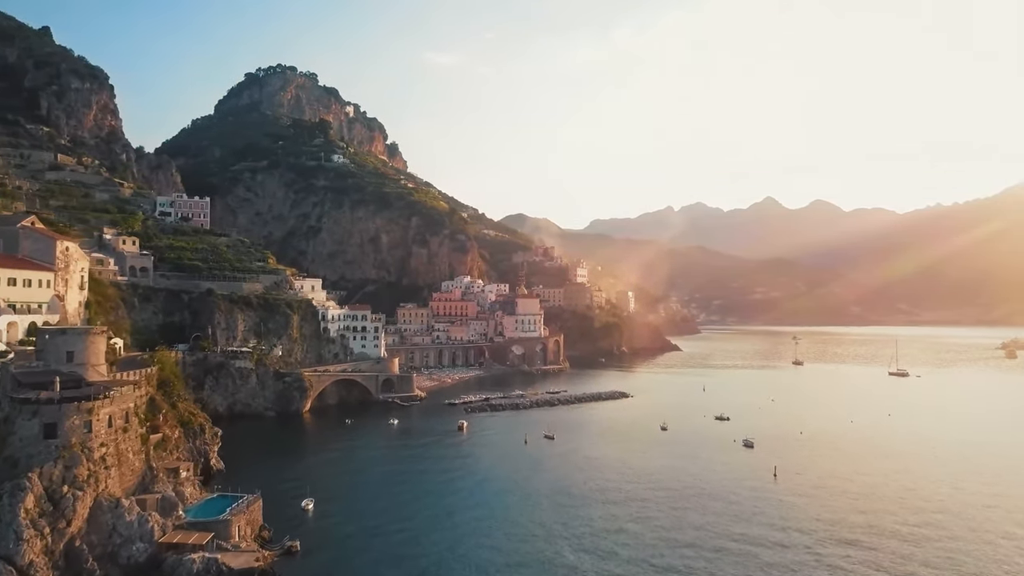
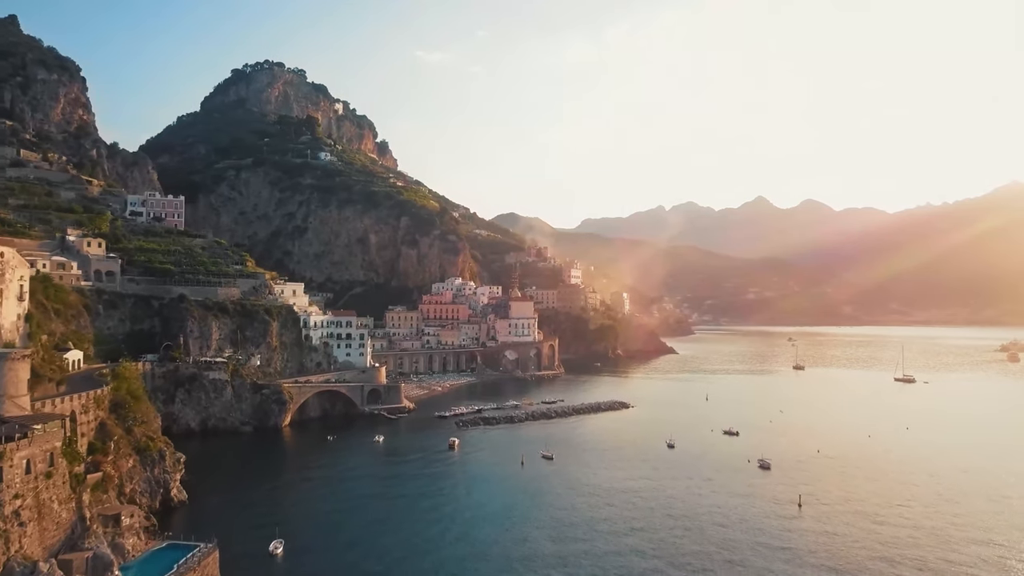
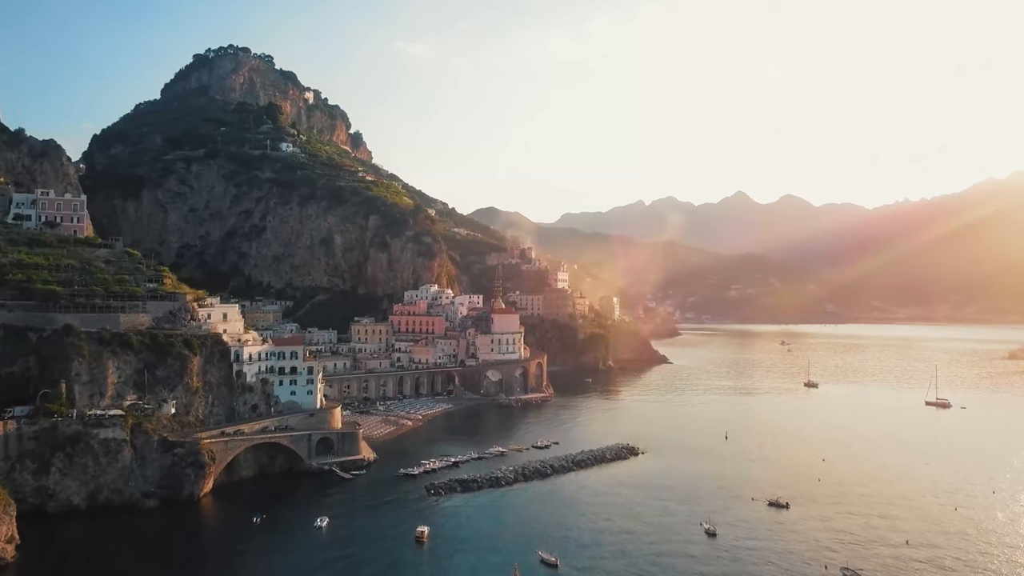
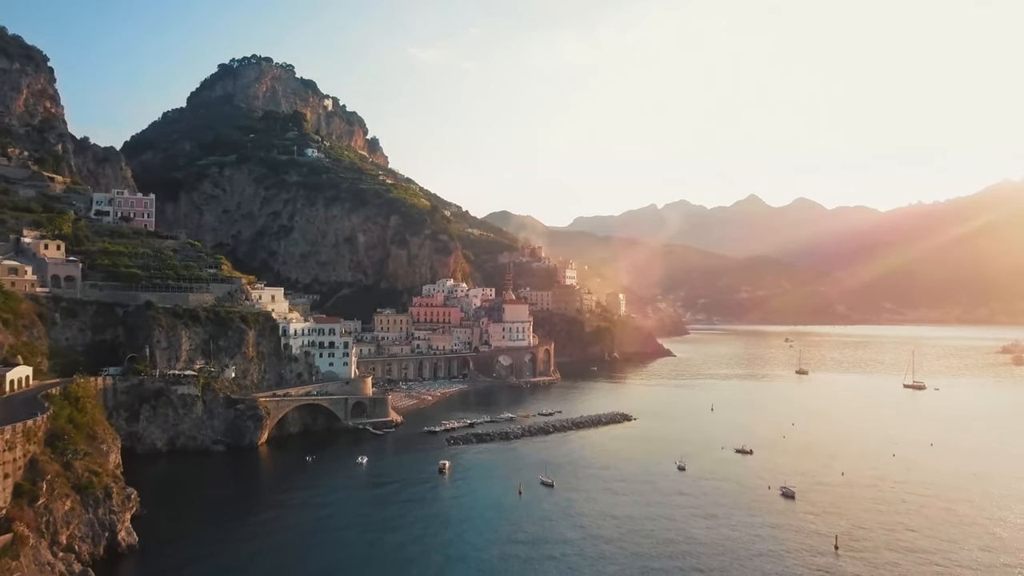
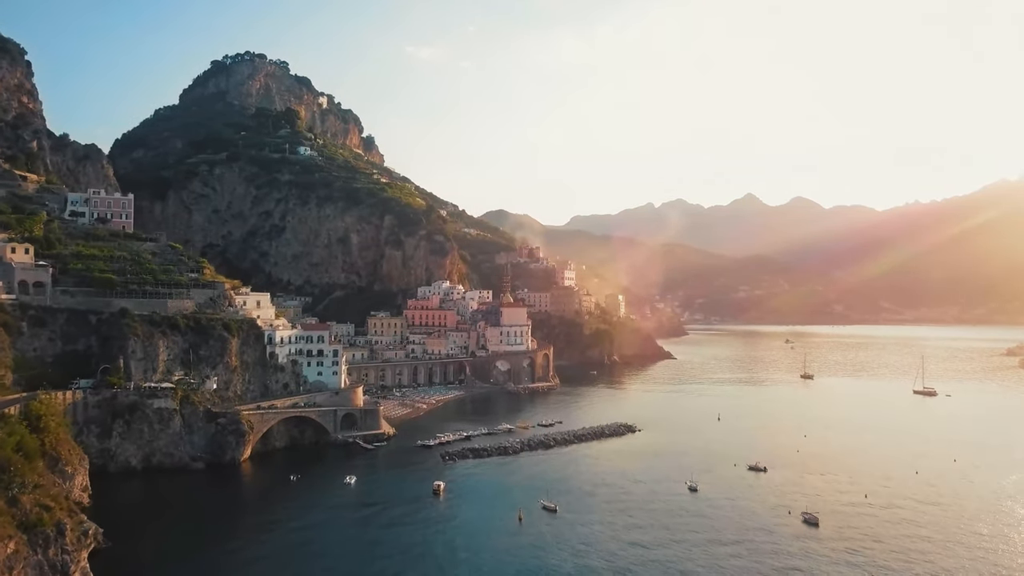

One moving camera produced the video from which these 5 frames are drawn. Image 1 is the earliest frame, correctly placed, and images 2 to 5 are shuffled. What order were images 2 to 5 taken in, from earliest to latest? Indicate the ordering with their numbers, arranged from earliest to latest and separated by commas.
2, 4, 5, 3
